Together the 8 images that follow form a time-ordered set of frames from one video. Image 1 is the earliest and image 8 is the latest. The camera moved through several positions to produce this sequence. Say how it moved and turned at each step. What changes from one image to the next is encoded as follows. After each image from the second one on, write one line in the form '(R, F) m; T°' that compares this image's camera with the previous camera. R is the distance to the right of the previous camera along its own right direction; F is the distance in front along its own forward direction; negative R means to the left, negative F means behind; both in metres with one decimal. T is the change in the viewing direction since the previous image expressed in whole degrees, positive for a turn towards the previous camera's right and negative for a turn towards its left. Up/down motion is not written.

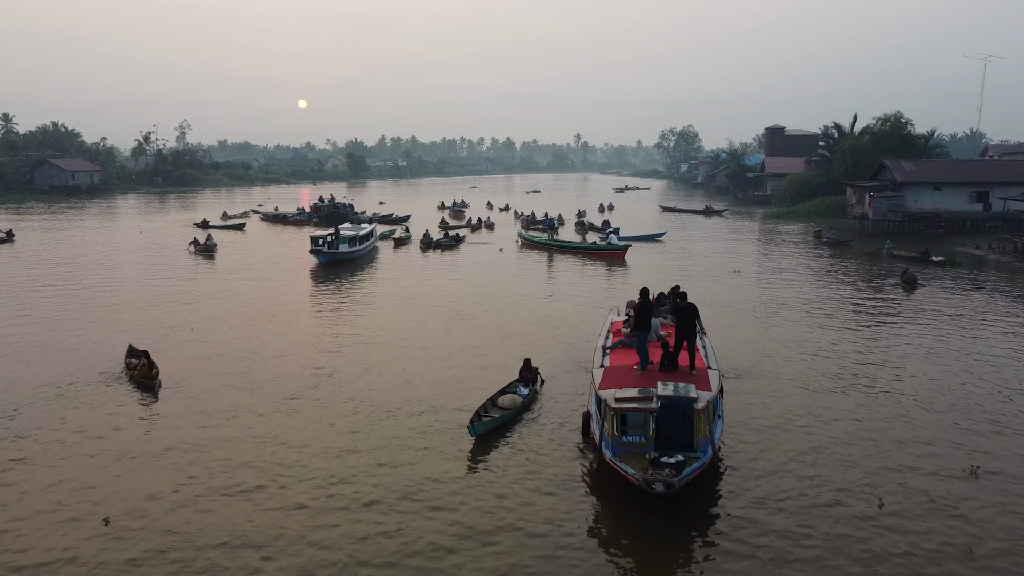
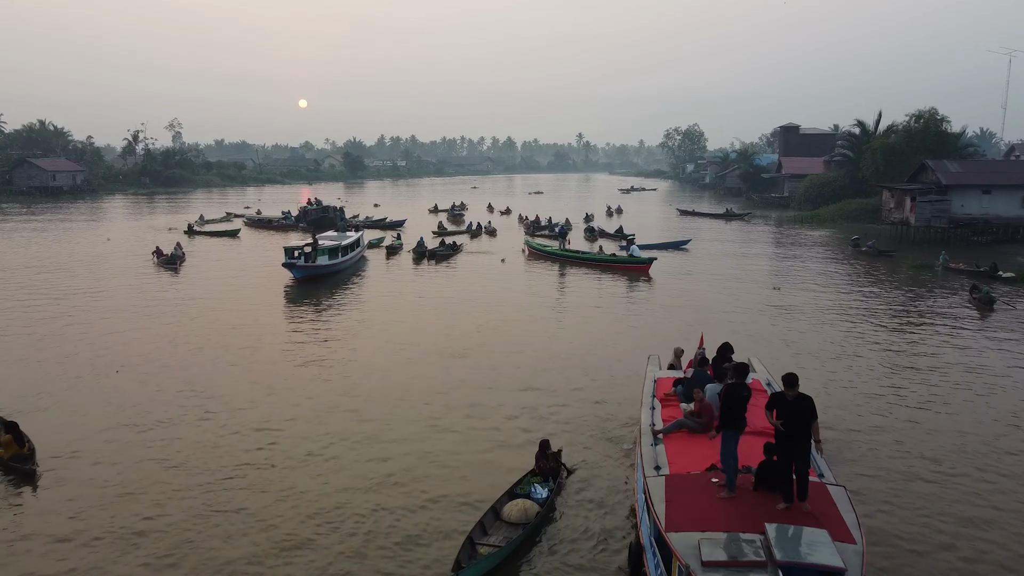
(-0.1, +4.3) m; 0°
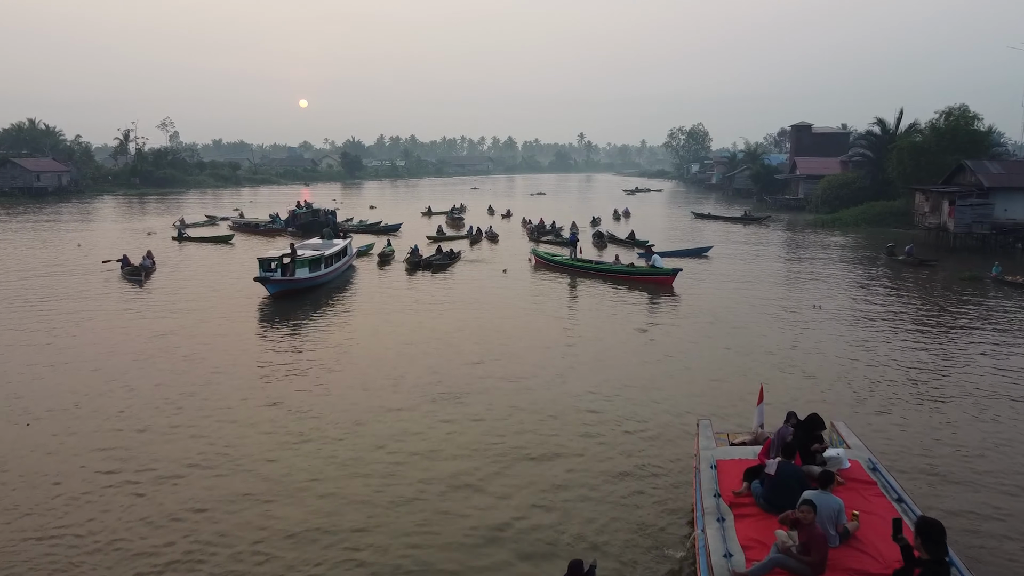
(-0.1, +3.3) m; 0°
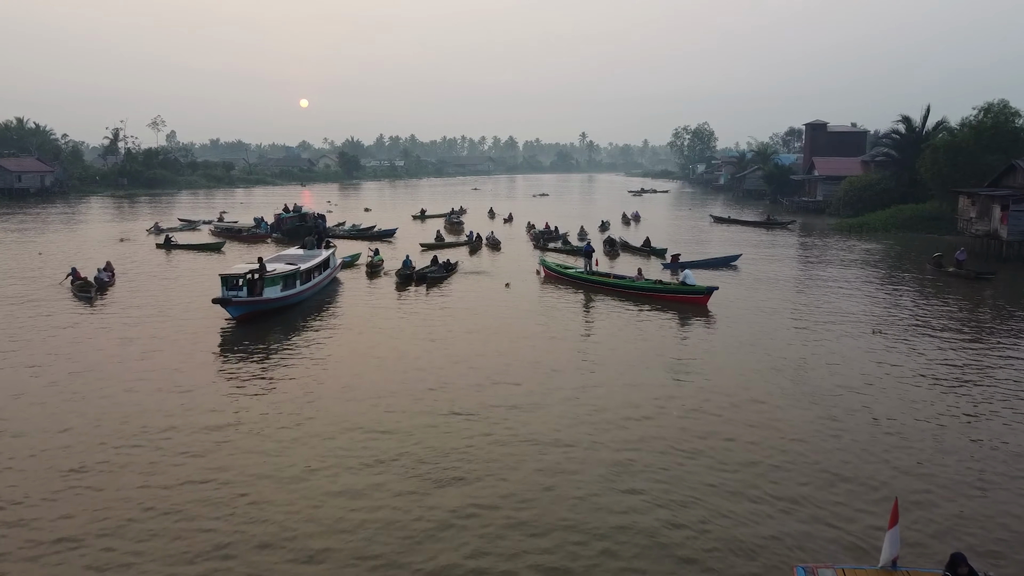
(-0.1, +3.7) m; 0°
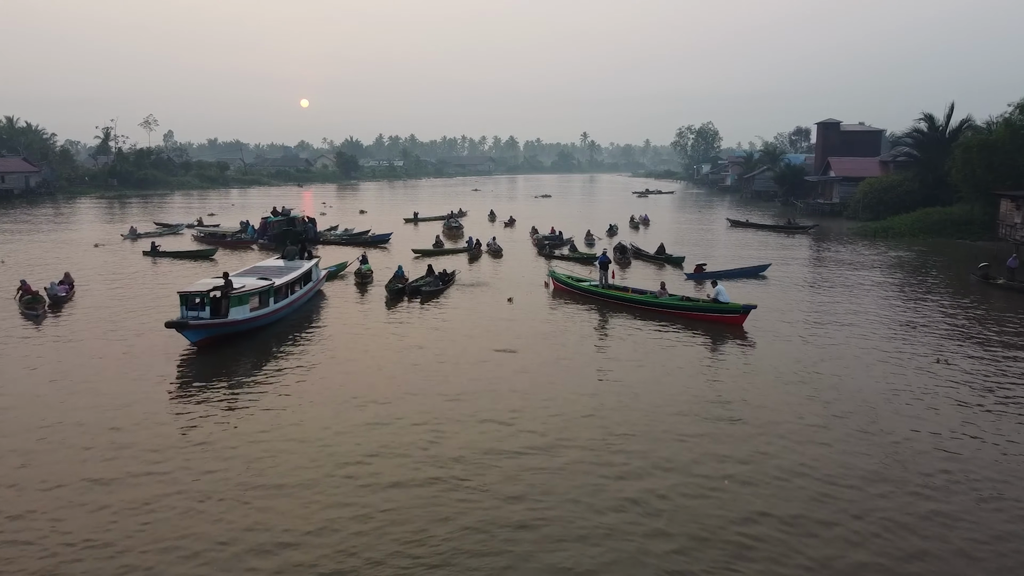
(-0.1, +3.0) m; 0°
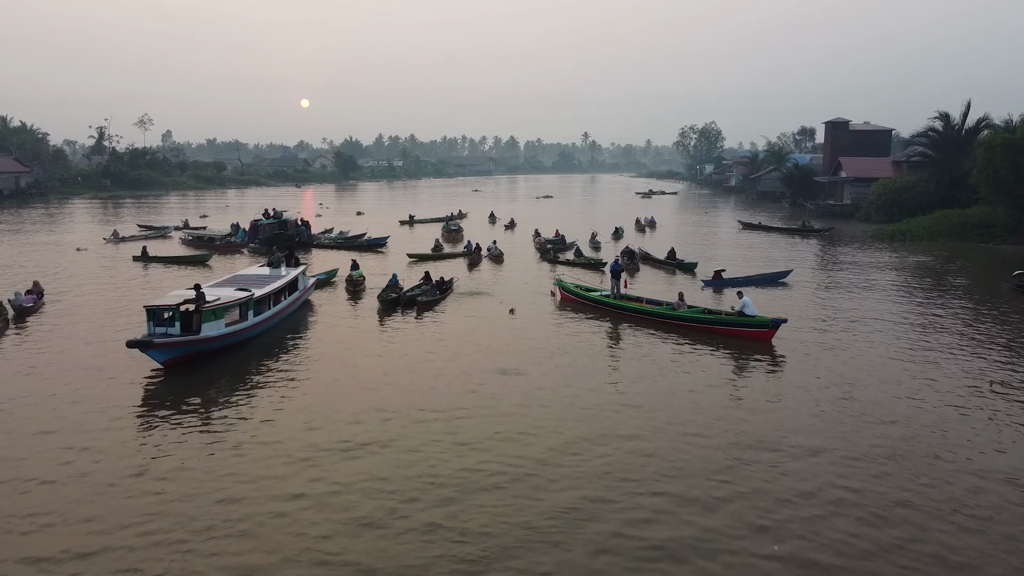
(-0.1, +1.9) m; 0°
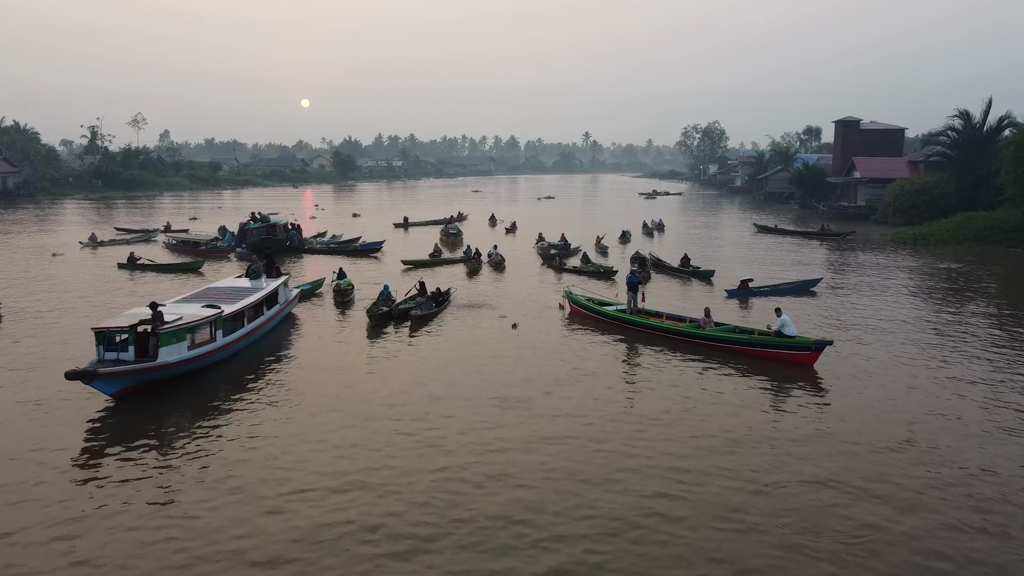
(-0.1, +2.2) m; 0°
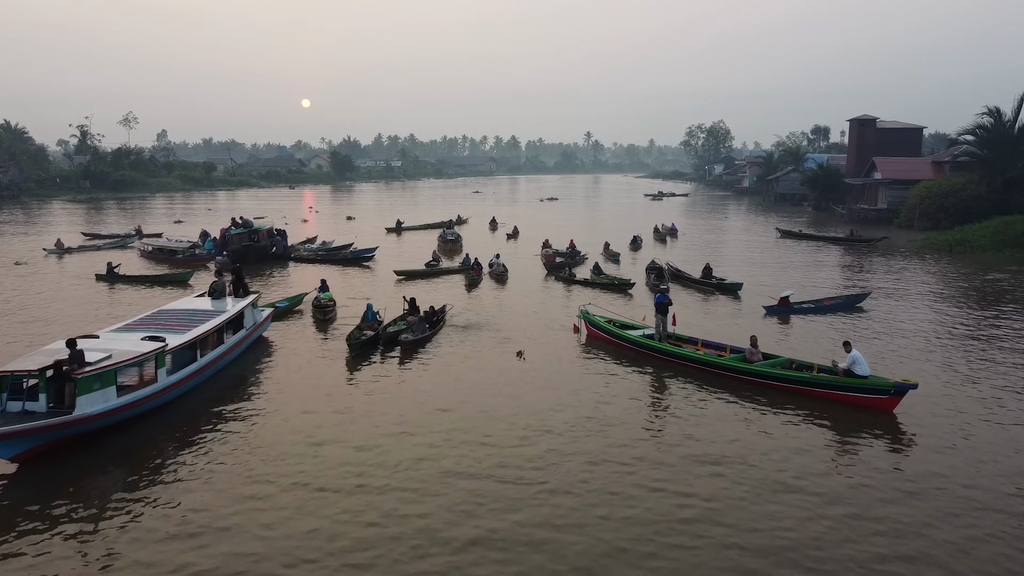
(-0.1, +3.0) m; 0°
